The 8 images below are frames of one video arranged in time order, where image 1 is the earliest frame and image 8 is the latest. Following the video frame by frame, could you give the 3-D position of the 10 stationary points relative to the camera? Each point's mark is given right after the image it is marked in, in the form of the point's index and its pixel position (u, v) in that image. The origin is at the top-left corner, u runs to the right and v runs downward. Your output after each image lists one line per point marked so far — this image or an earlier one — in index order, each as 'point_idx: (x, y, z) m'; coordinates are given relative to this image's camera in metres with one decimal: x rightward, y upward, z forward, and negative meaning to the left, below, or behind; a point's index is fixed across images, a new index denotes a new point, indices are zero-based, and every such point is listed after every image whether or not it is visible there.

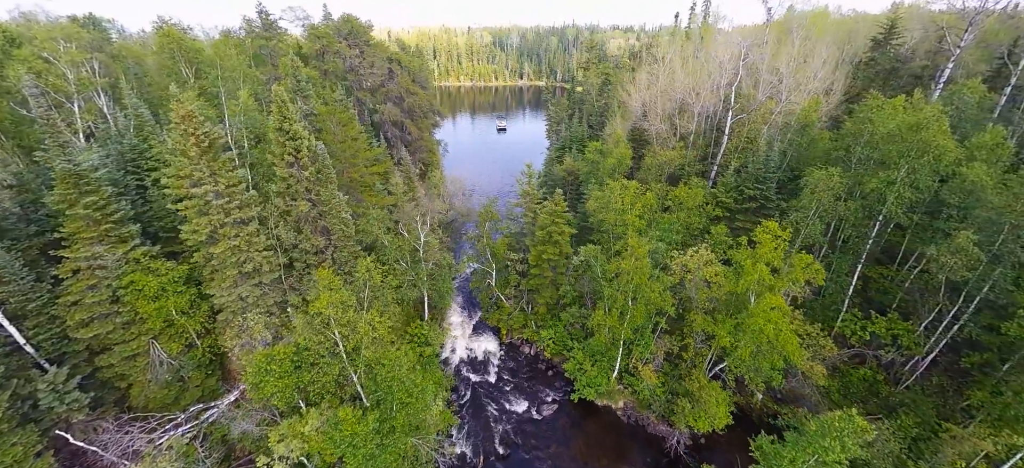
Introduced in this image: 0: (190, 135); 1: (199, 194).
0: (-14.6, +4.4, +19.0) m
1: (-14.2, +1.8, +19.3) m
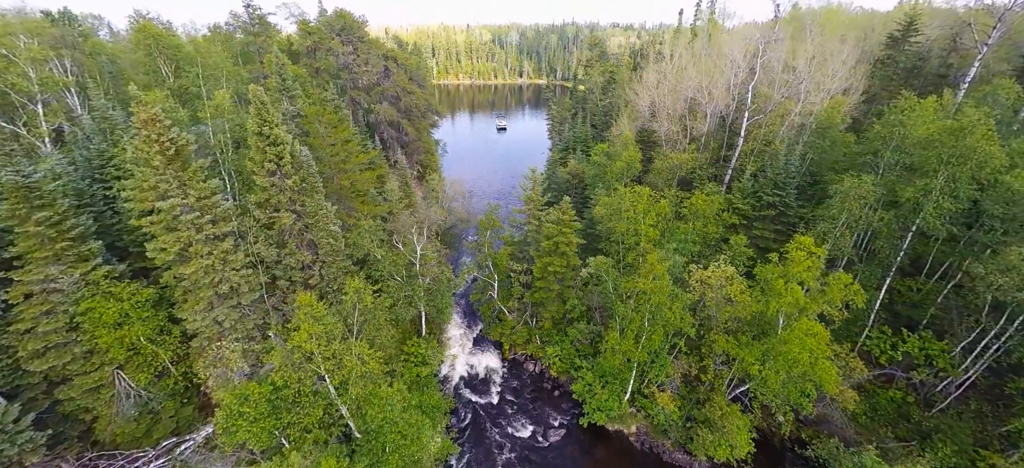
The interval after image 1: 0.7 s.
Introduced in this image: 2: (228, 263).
0: (-14.3, +3.6, +16.8) m
1: (-13.9, +1.0, +17.1) m
2: (-13.0, -1.4, +19.3) m
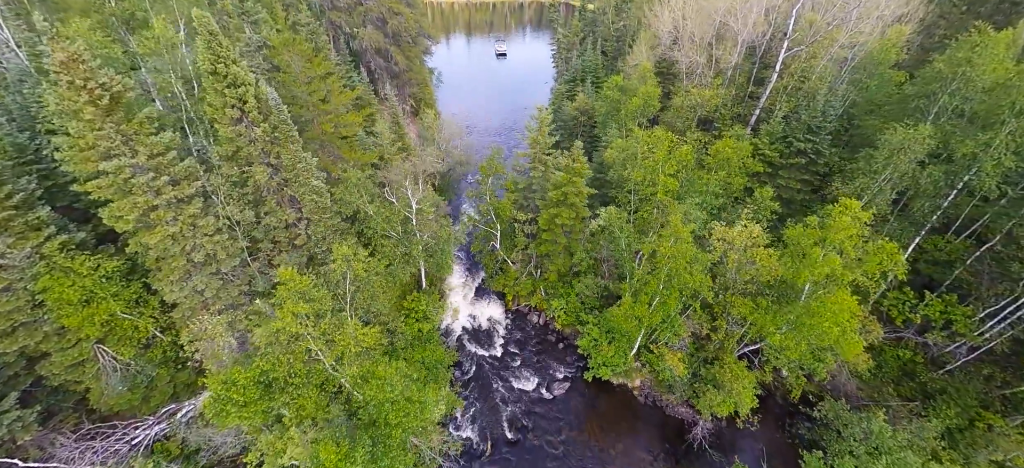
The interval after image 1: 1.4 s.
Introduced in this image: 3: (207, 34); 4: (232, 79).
0: (-13.9, +4.7, +14.0) m
1: (-13.6, +2.2, +14.7) m
2: (-12.6, +0.2, +17.2) m
3: (-11.6, +7.6, +16.1) m
4: (-11.1, +6.1, +17.0) m
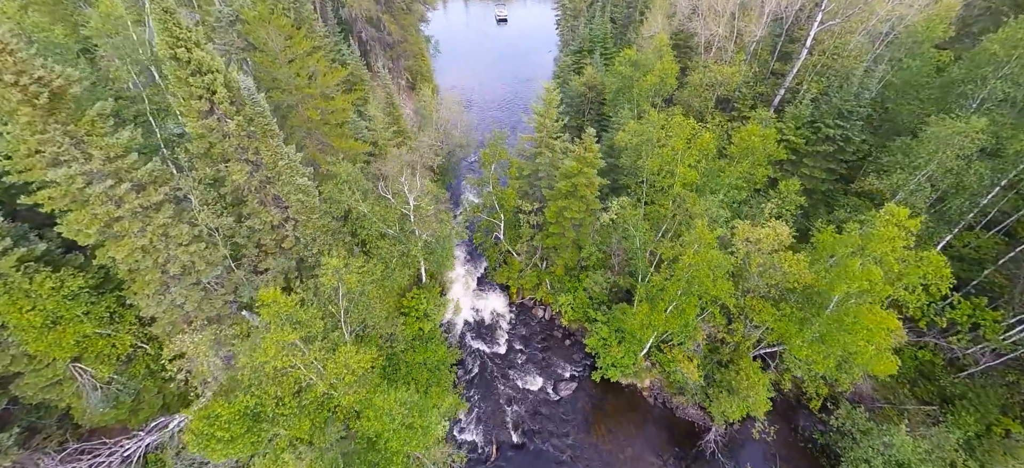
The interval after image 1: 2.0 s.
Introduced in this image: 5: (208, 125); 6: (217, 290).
0: (-13.5, +4.1, +11.8) m
1: (-13.2, +1.6, +12.7) m
2: (-12.2, -0.2, +15.4) m
3: (-11.1, +7.1, +13.6) m
4: (-10.7, +5.7, +14.6) m
5: (-10.8, +3.9, +15.2) m
6: (-12.0, -2.3, +17.4) m
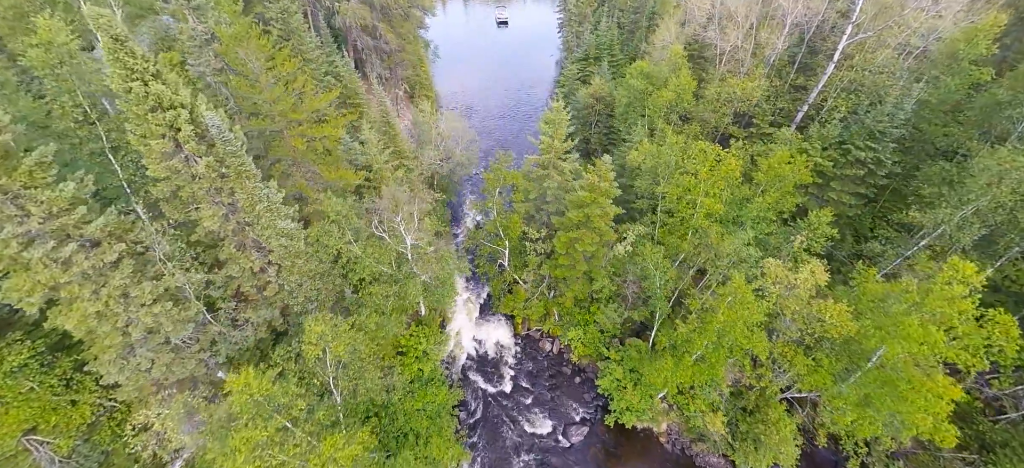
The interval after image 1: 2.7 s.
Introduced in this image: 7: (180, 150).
0: (-13.0, +2.2, +9.6) m
1: (-12.7, -0.2, +10.6) m
2: (-11.8, -2.0, +13.3) m
3: (-10.7, +5.2, +11.5) m
4: (-10.3, +3.9, +12.5) m
5: (-10.4, +2.0, +13.1) m
6: (-11.6, -4.1, +15.3) m
7: (-10.4, +2.6, +13.4) m
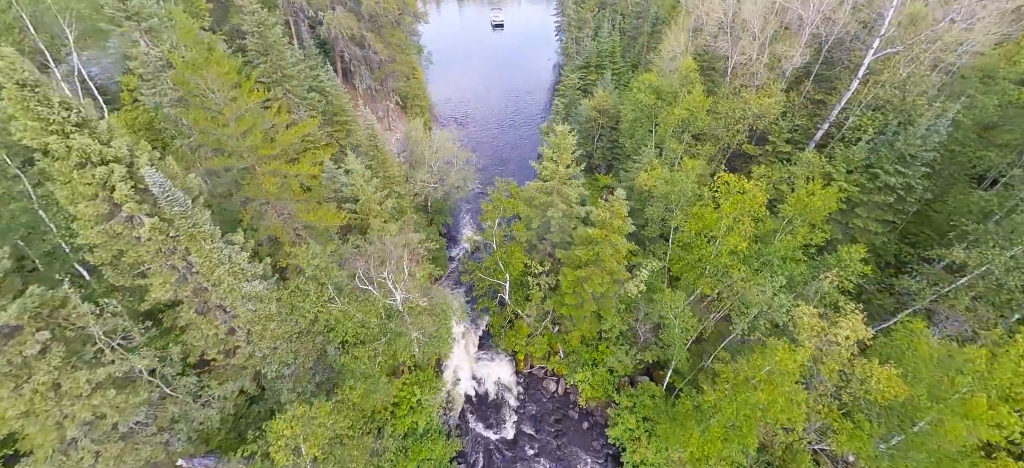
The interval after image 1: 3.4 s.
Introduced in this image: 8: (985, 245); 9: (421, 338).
0: (-12.8, +0.1, +7.3) m
1: (-12.5, -2.3, +8.3) m
2: (-11.6, -4.0, +11.0) m
3: (-10.5, +3.2, +9.2) m
4: (-10.1, +1.8, +10.2) m
5: (-10.2, 0.0, +10.9) m
6: (-11.3, -6.1, +13.1) m
7: (-10.2, +0.6, +11.1) m
8: (+20.8, -0.1, +18.8) m
9: (-3.8, -3.8, +18.2) m
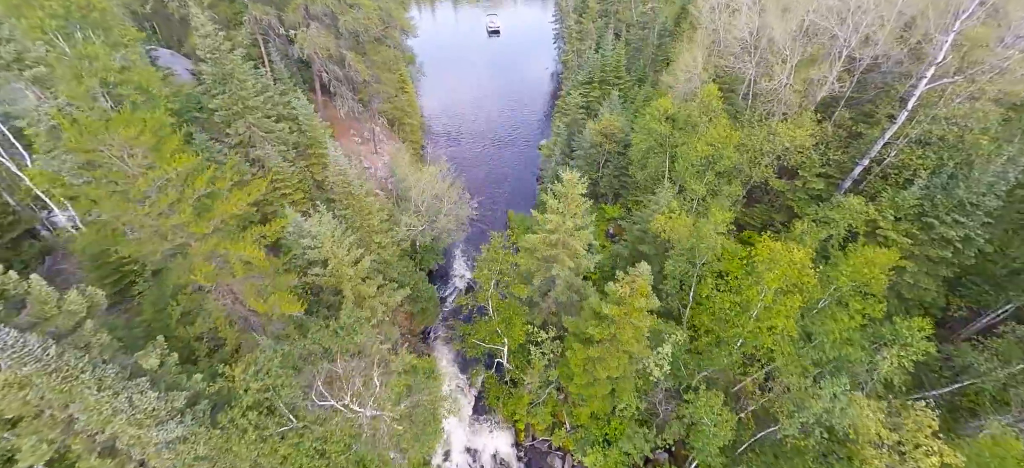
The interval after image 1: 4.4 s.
0: (-12.7, -2.9, +4.0) m
1: (-12.4, -5.3, +5.0) m
2: (-11.5, -7.0, +7.7) m
3: (-10.4, +0.2, +5.8) m
4: (-10.0, -1.1, +6.9) m
5: (-10.1, -3.0, +7.5) m
6: (-11.3, -9.1, +9.8) m
7: (-10.1, -2.4, +7.8) m
8: (+20.8, -2.9, +15.7) m
9: (-3.8, -6.8, +14.9) m
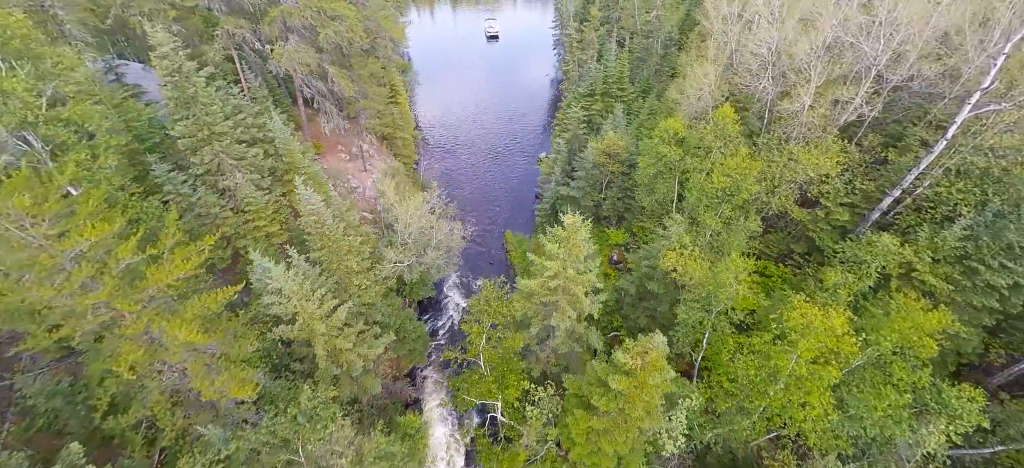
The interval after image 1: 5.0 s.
0: (-12.9, -4.8, +1.9) m
1: (-12.6, -7.3, +2.9) m
2: (-11.8, -9.0, +5.7) m
3: (-10.7, -1.8, +3.7) m
4: (-10.3, -3.1, +4.8) m
5: (-10.4, -4.9, +5.4) m
6: (-11.5, -11.0, +7.7) m
7: (-10.4, -4.3, +5.7) m
8: (+20.5, -4.9, +13.6) m
9: (-4.0, -8.7, +12.9) m
